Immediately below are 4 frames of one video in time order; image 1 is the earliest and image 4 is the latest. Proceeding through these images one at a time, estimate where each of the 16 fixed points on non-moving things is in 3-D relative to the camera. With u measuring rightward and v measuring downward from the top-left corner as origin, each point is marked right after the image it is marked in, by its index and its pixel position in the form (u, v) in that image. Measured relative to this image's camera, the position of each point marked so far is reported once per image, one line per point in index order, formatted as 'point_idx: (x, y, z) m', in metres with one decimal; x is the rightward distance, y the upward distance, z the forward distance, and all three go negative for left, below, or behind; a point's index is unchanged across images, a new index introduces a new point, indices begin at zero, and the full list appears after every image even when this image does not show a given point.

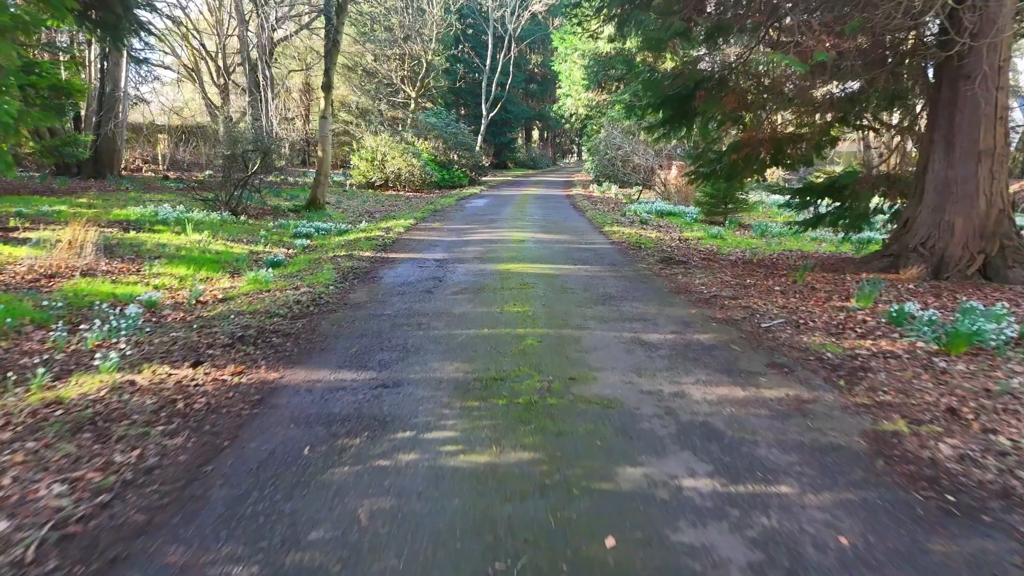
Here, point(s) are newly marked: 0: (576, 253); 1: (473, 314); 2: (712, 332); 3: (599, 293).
0: (+1.3, +0.7, +10.9) m
1: (-0.5, -0.3, +6.5) m
2: (+2.2, -0.5, +5.9) m
3: (+1.2, -0.1, +7.6) m
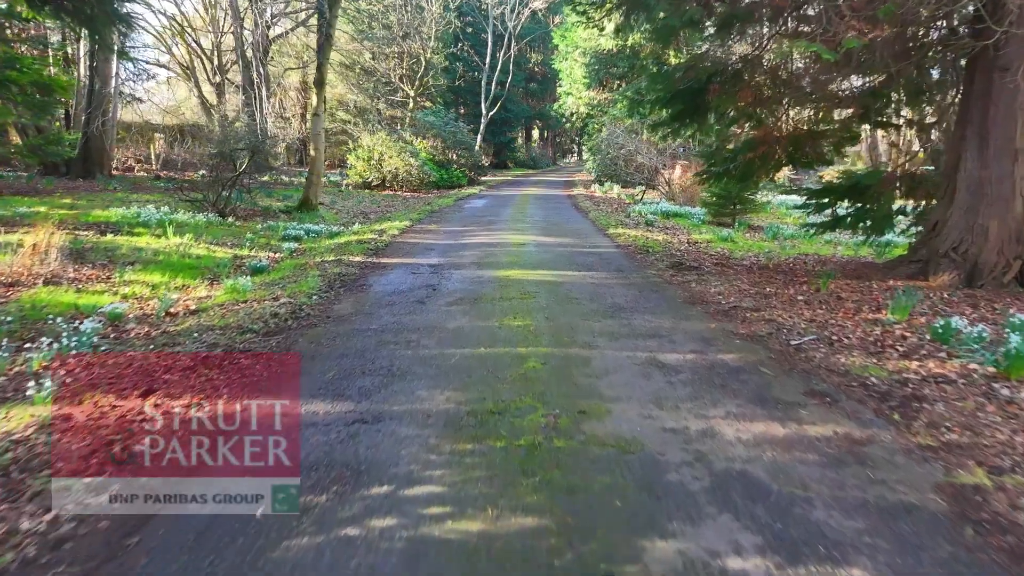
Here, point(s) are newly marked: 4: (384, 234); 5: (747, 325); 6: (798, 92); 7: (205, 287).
0: (+1.3, +0.6, +10.3) m
1: (-0.5, -0.5, +5.9) m
2: (+2.2, -0.6, +5.3) m
3: (+1.2, -0.2, +6.9) m
4: (-3.1, +1.3, +12.7) m
5: (+2.7, -0.4, +6.1) m
6: (+5.0, +3.5, +9.4) m
7: (-4.7, 0.0, +8.1) m
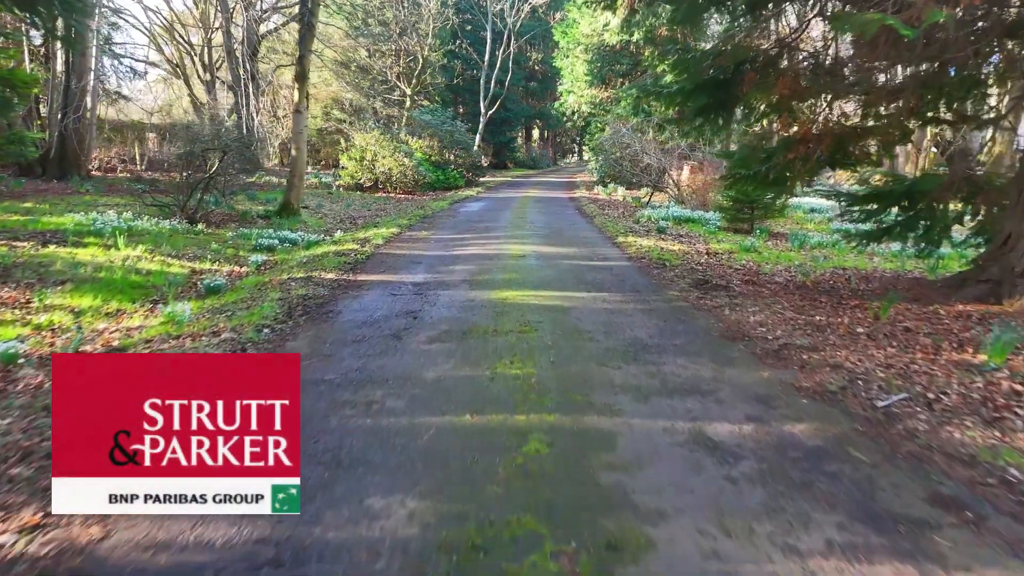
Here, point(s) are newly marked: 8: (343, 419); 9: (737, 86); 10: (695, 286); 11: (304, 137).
0: (+1.3, +0.3, +8.9) m
1: (-0.5, -0.8, +4.5) m
2: (+2.2, -1.0, +3.9) m
3: (+1.2, -0.6, +5.6) m
4: (-3.1, +1.0, +11.4) m
5: (+2.7, -0.8, +4.7) m
6: (+5.0, +3.2, +8.1) m
7: (-4.8, -0.3, +6.8) m
8: (-1.3, -1.0, +3.9) m
9: (+3.7, +3.3, +8.5) m
10: (+2.8, 0.0, +8.0) m
11: (-6.2, +4.5, +15.6) m
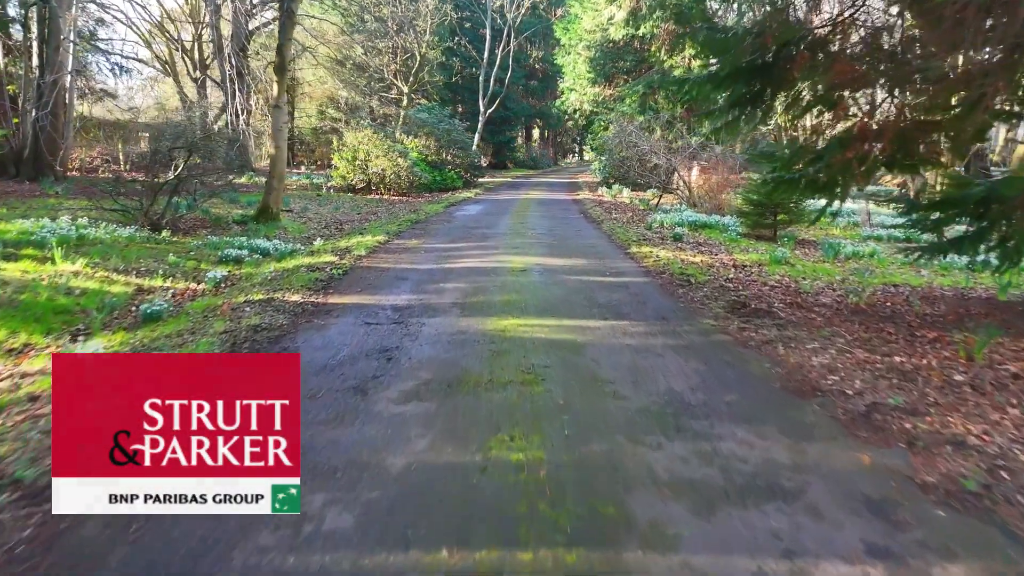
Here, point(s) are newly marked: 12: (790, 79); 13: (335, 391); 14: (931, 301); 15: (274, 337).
0: (+1.3, -0.1, +7.6) m
1: (-0.5, -1.1, +3.2) m
2: (+2.2, -1.3, +2.6) m
3: (+1.2, -0.9, +4.3) m
4: (-3.1, +0.6, +10.0) m
5: (+2.7, -1.1, +3.4) m
6: (+5.0, +2.8, +6.8) m
7: (-4.8, -0.7, +5.5) m
8: (-1.3, -1.3, +2.6) m
9: (+3.7, +2.9, +7.2) m
10: (+2.8, -0.3, +6.7) m
11: (-6.2, +4.2, +14.3) m
12: (+3.7, +2.8, +7.2) m
13: (-1.5, -0.9, +4.2) m
14: (+6.1, -0.2, +7.7) m
15: (-2.5, -0.5, +5.7) m
